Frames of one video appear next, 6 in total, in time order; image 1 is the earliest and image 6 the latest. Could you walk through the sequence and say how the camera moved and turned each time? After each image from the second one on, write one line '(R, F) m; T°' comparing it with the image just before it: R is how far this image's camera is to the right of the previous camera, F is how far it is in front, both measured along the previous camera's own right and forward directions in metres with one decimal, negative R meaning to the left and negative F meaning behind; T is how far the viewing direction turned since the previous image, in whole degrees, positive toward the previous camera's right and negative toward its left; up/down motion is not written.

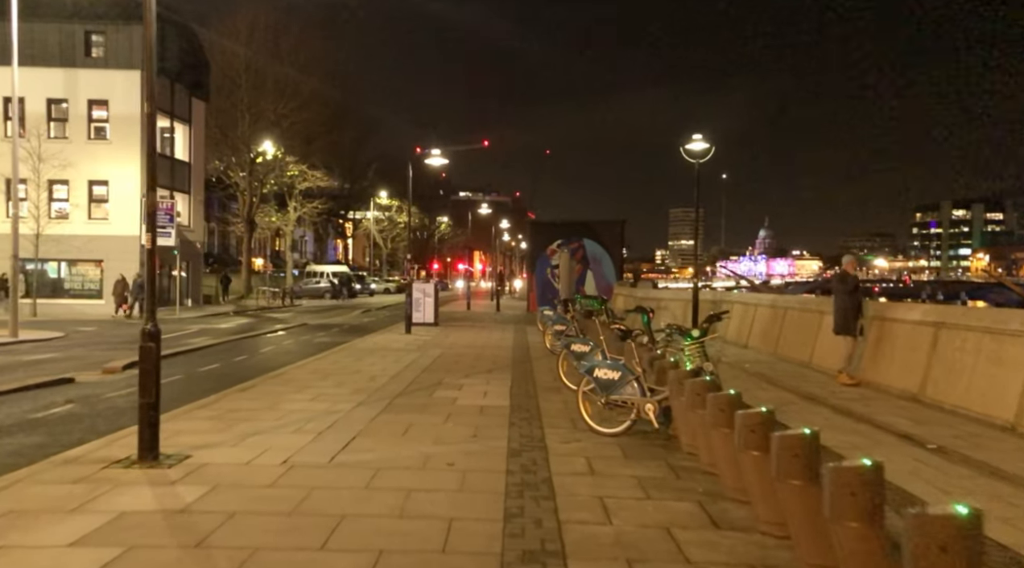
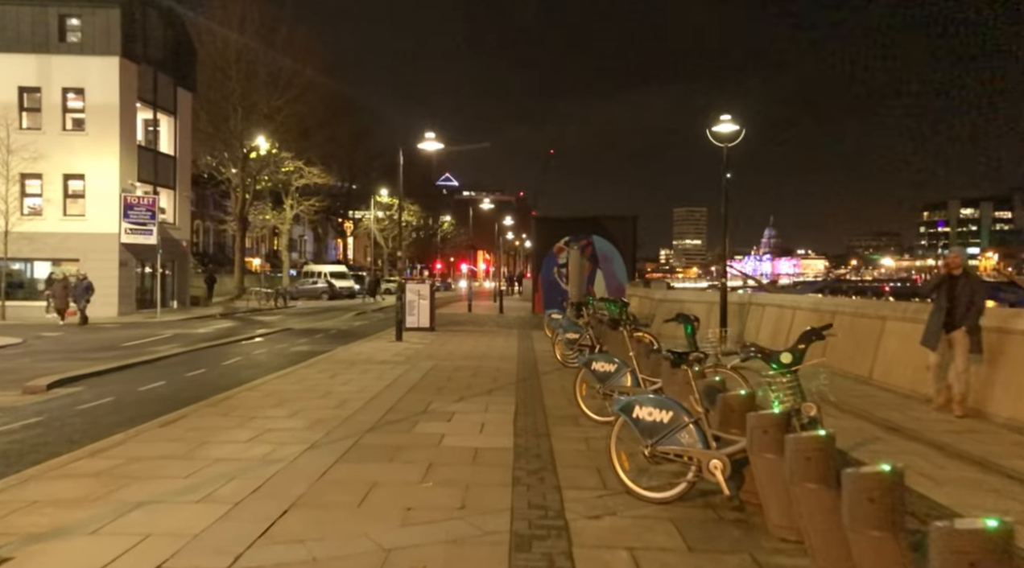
(0.0, +2.4) m; 0°
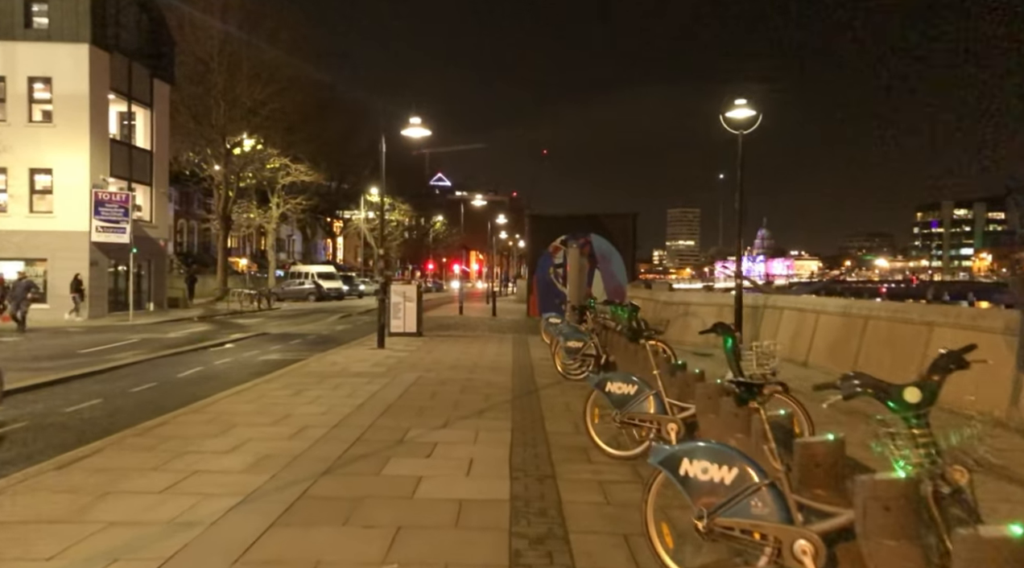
(0.0, +1.7) m; +1°
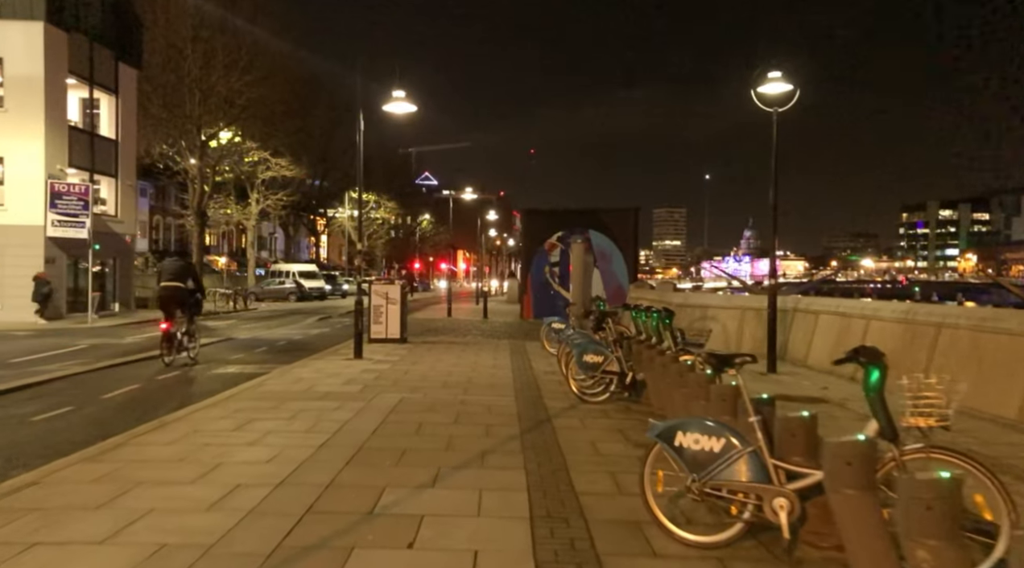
(-0.3, +2.3) m; +1°
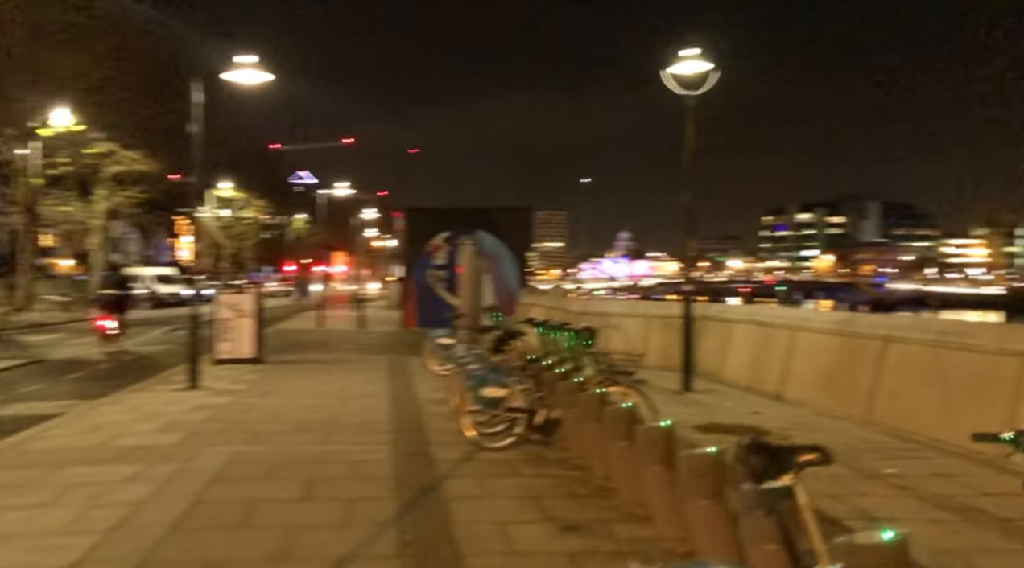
(+0.1, +2.3) m; +10°
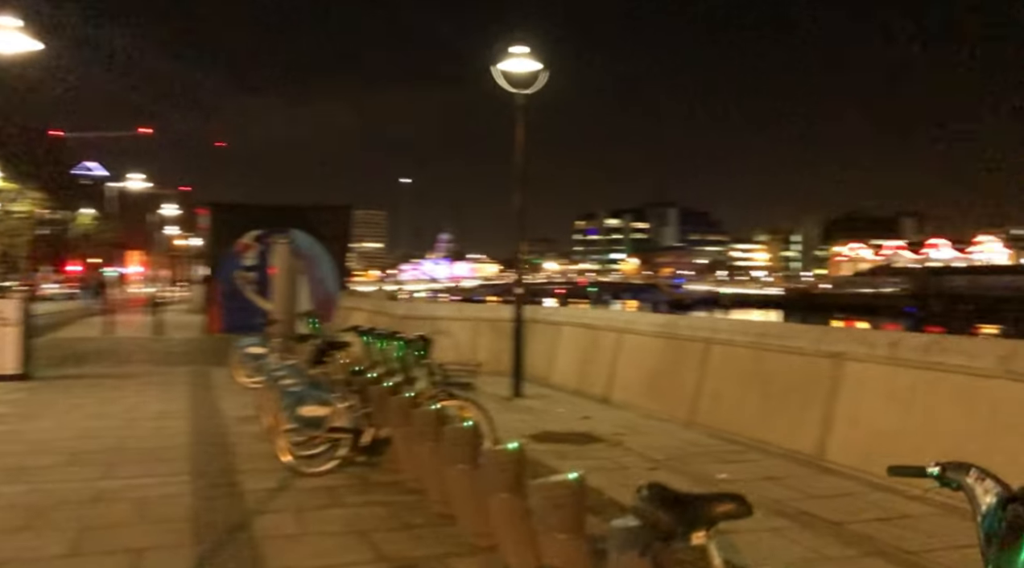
(-0.1, +0.7) m; +15°
